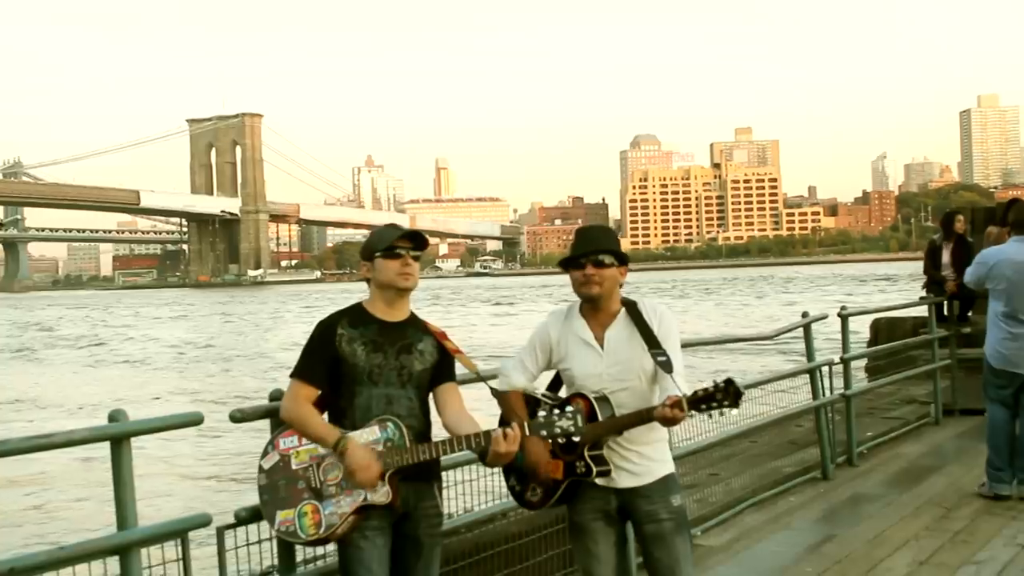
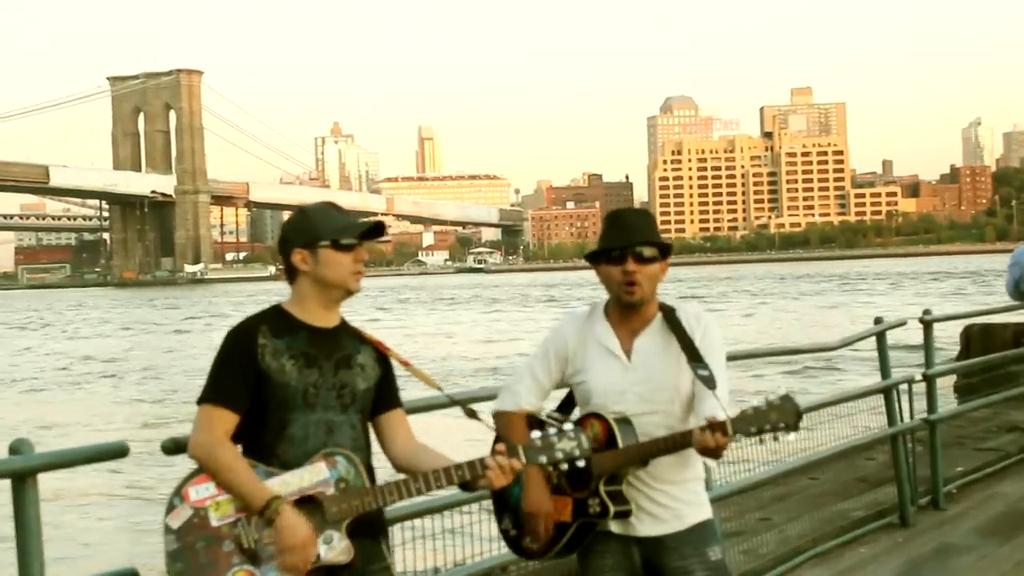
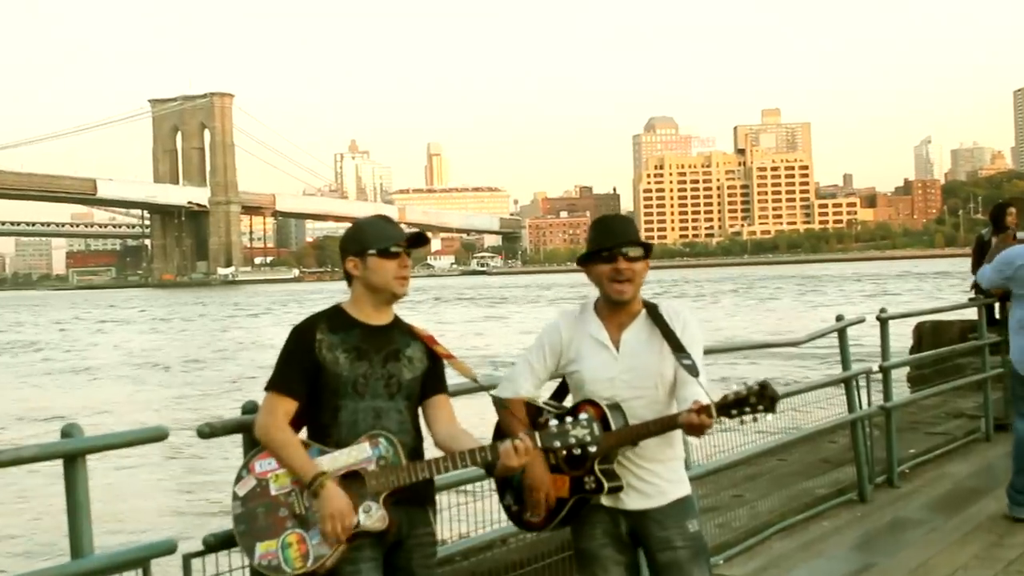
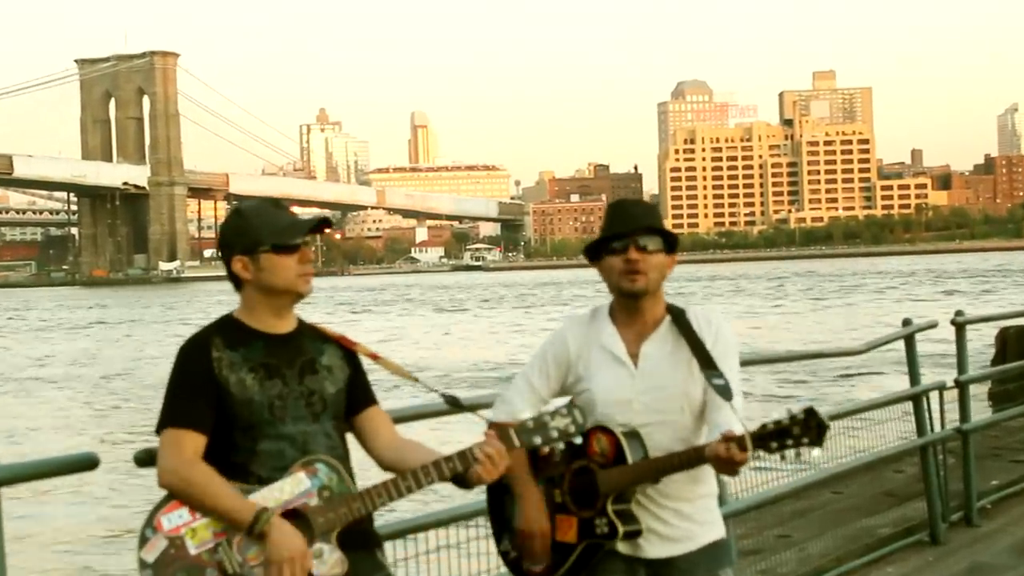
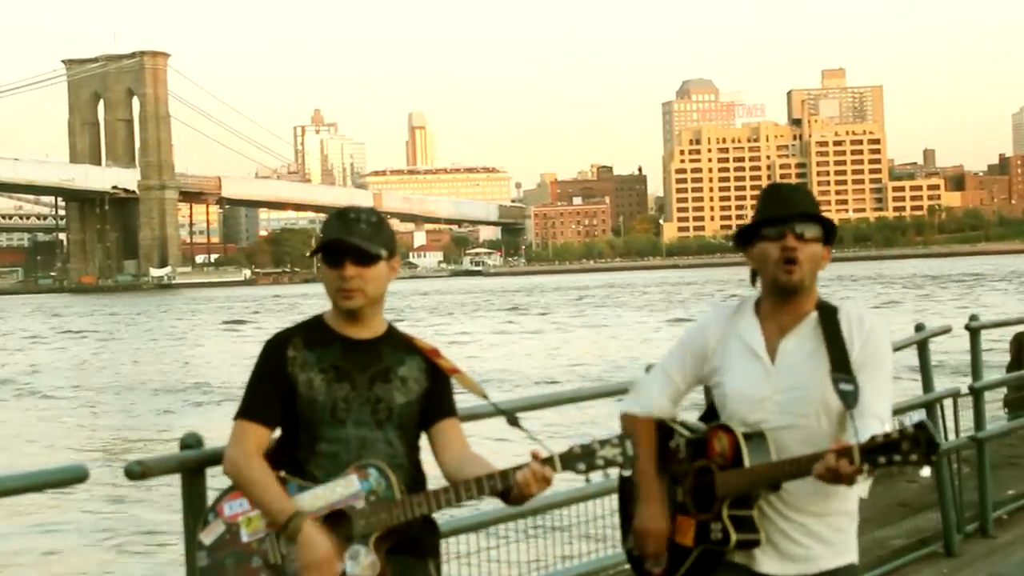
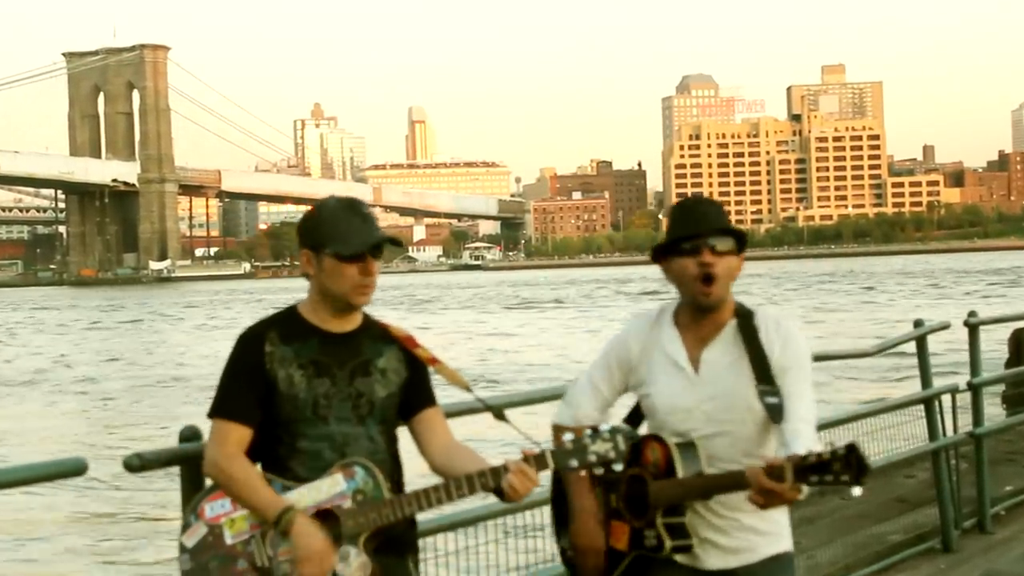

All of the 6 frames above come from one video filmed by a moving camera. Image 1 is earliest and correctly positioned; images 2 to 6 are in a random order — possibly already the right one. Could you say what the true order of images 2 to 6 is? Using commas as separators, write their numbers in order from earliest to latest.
3, 2, 4, 6, 5
